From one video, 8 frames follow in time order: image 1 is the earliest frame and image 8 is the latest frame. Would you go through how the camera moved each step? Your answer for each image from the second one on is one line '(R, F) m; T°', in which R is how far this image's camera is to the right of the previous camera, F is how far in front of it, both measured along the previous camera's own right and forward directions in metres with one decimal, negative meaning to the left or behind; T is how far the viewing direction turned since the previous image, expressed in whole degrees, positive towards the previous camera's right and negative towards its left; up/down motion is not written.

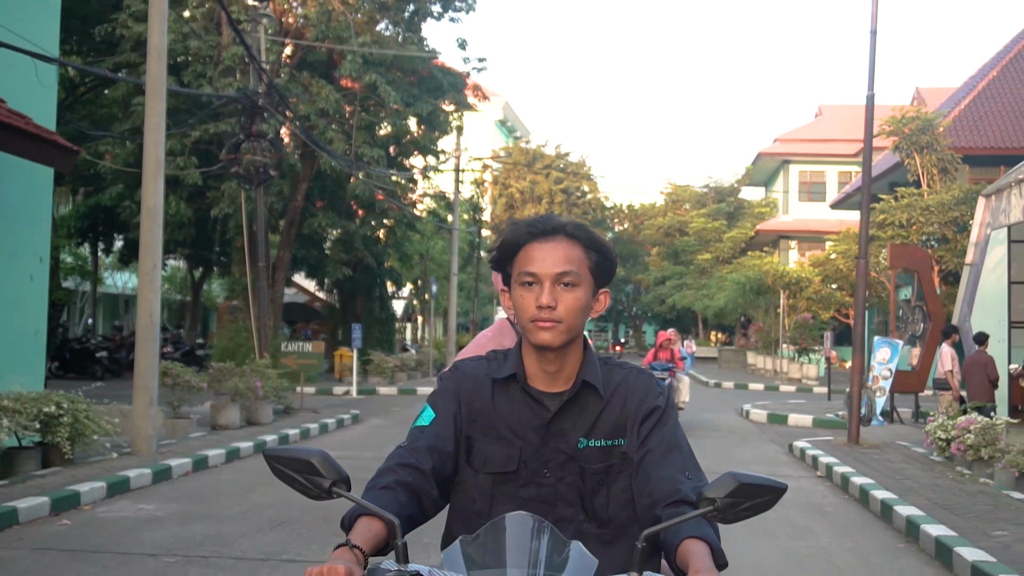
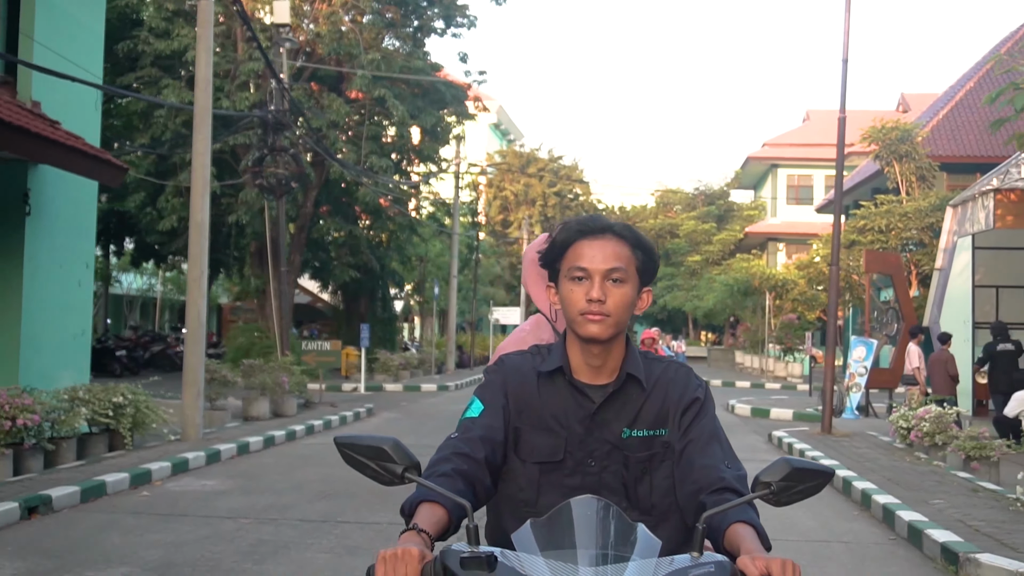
(-0.2, -1.2) m; 0°
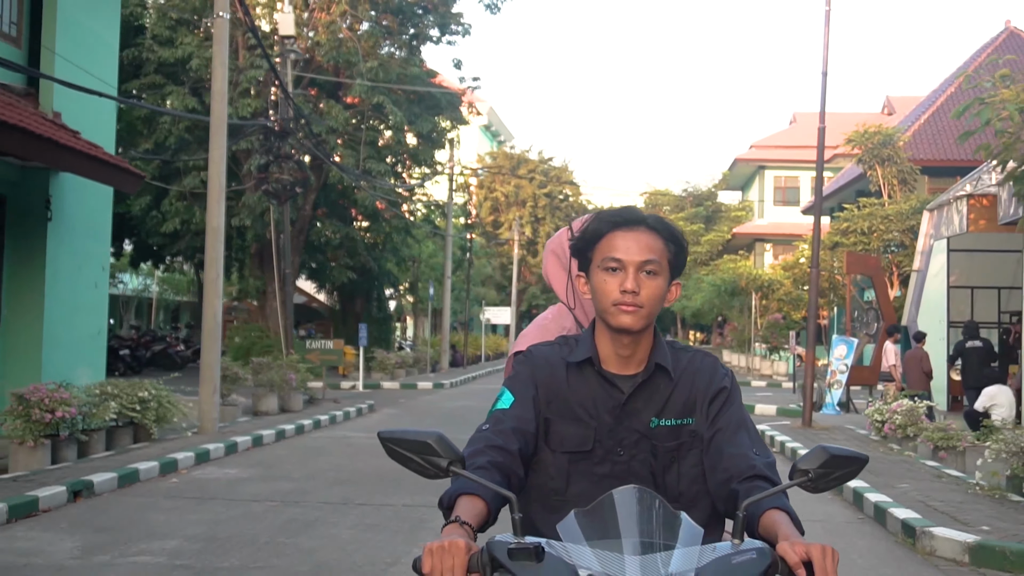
(-0.1, -0.7) m; +1°
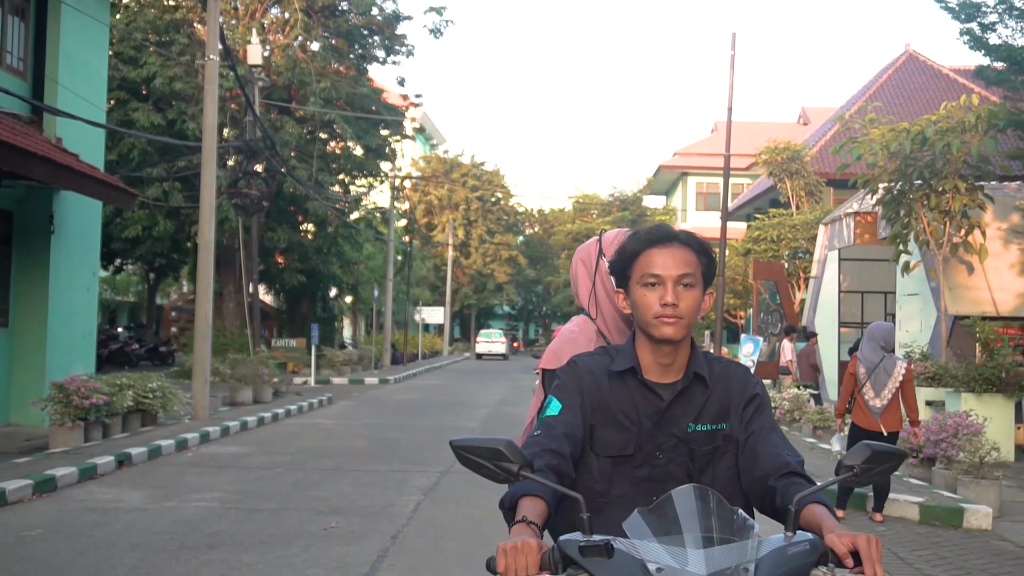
(-0.3, -2.0) m; +4°
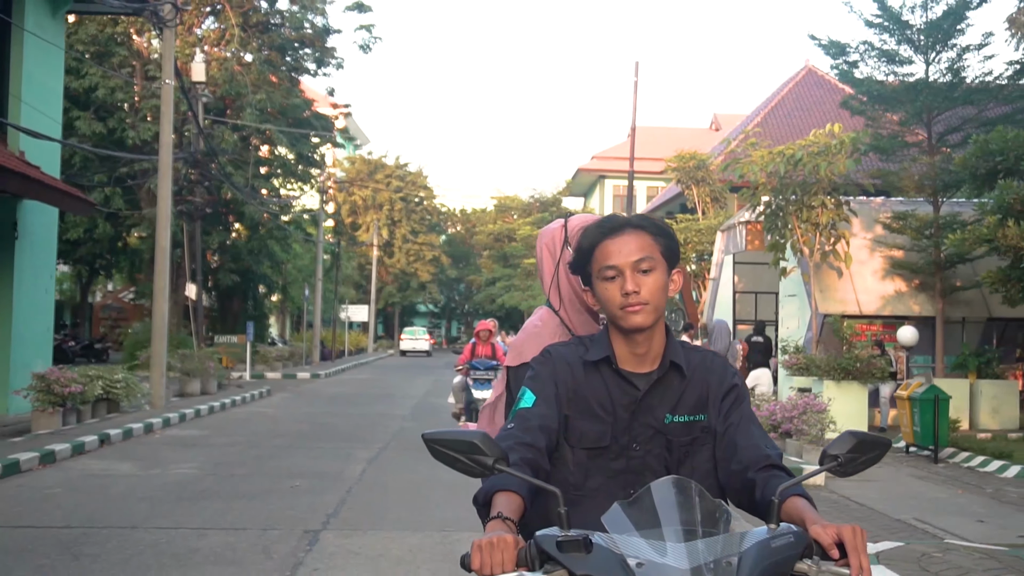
(-0.1, -1.7) m; +4°
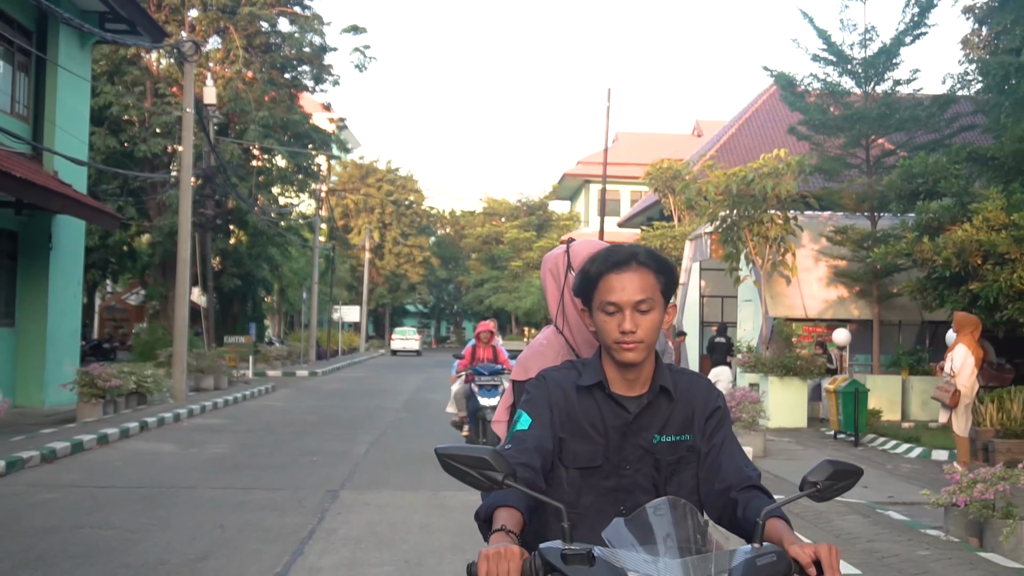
(+0.1, -1.9) m; +1°
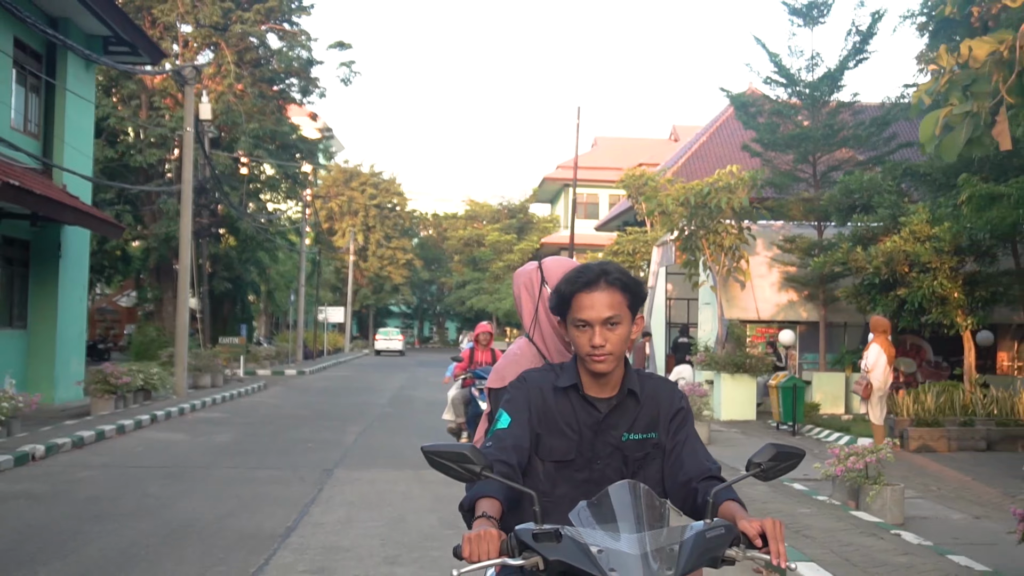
(+0.1, -1.5) m; +1°
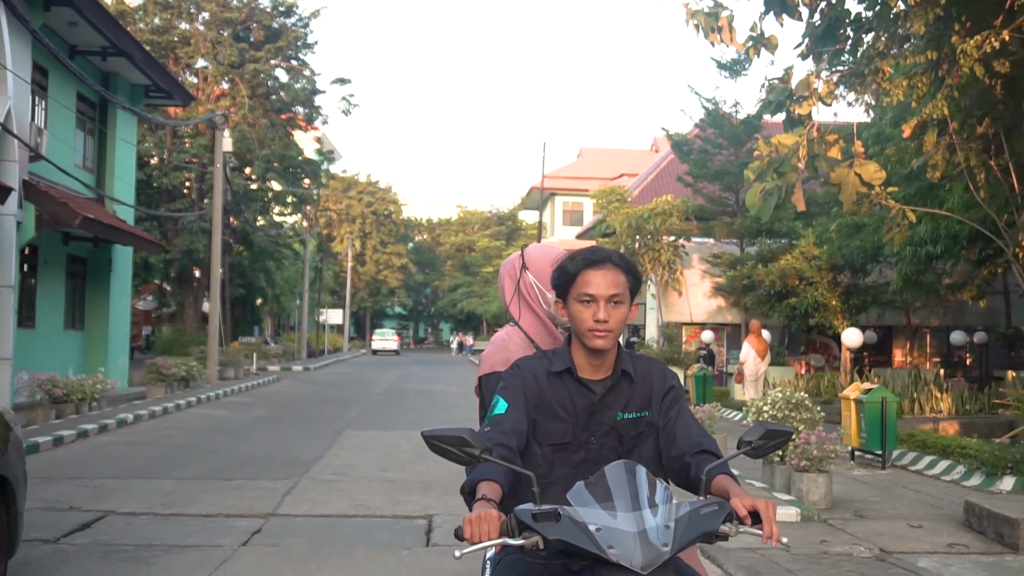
(+0.5, -3.9) m; 0°
